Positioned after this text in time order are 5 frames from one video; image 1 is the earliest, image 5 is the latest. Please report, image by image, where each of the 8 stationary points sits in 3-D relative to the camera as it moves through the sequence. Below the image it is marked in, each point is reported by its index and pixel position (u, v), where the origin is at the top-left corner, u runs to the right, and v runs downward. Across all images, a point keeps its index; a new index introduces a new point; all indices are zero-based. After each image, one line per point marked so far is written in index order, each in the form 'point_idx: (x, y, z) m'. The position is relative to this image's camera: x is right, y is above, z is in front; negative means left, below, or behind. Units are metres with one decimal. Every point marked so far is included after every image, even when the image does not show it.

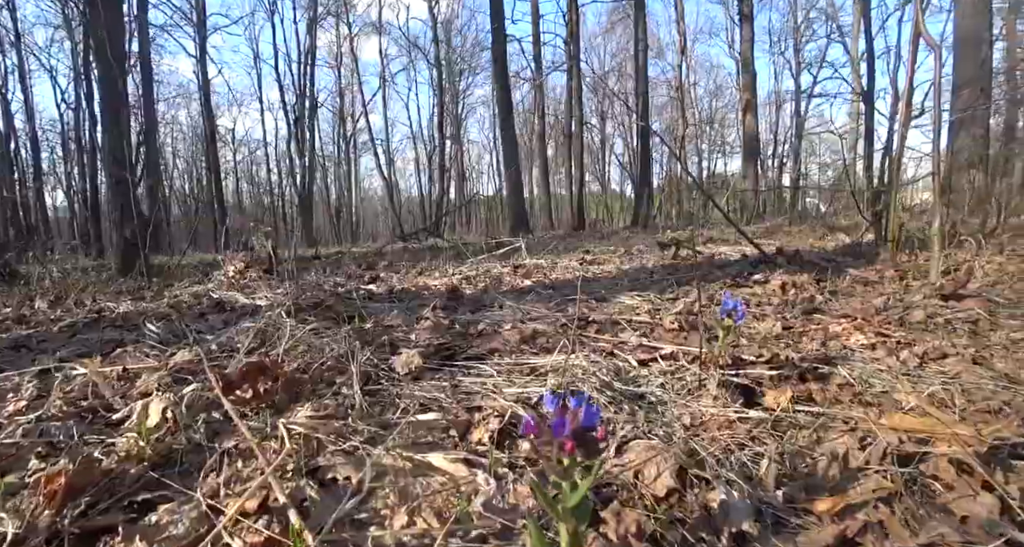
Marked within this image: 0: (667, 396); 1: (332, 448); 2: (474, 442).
0: (+0.5, -0.4, +2.0) m
1: (-0.5, -0.5, +1.6) m
2: (-0.1, -0.5, +1.7) m
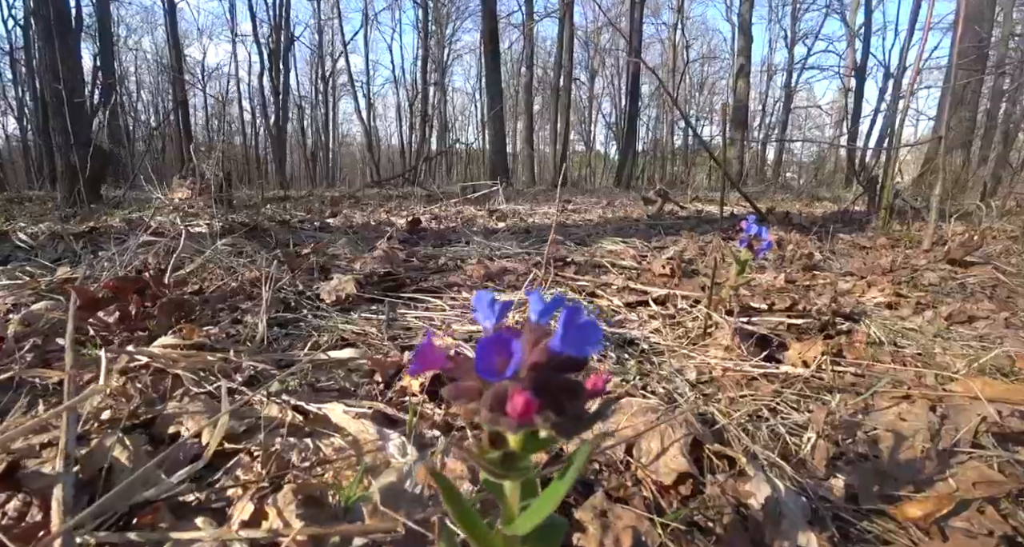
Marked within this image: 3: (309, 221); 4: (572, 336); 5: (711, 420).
0: (+0.4, -0.2, +1.5) m
1: (-0.6, -0.2, +1.1) m
2: (-0.2, -0.2, +1.2) m
3: (-1.7, +0.4, +5.0) m
4: (+0.1, -0.1, +0.6) m
5: (+0.4, -0.3, +1.1) m
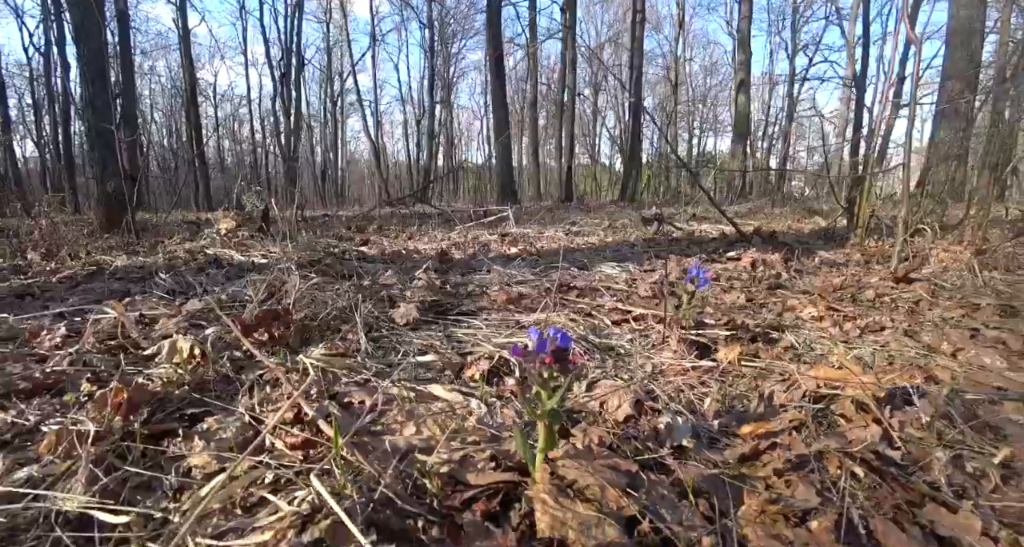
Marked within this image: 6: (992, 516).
0: (+0.5, -0.3, +2.3) m
1: (-0.5, -0.3, +1.9) m
2: (-0.2, -0.4, +2.0) m
3: (-1.6, +0.2, +5.8) m
4: (+0.1, -0.2, +1.4) m
5: (+0.4, -0.4, +1.9) m
6: (+1.0, -0.5, +1.2) m
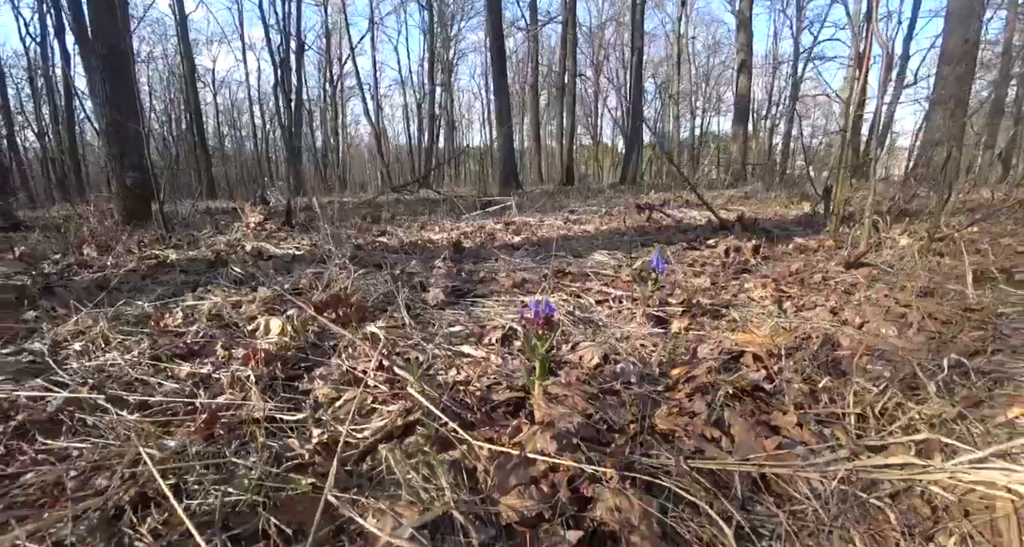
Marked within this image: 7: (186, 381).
0: (+0.5, -0.3, +3.1) m
1: (-0.5, -0.3, +2.7) m
2: (-0.1, -0.3, +2.8) m
3: (-1.5, +0.4, +6.6) m
4: (+0.2, -0.2, +2.2) m
5: (+0.5, -0.3, +2.7) m
6: (+1.0, -0.5, +2.0) m
7: (-1.2, -0.4, +2.2) m
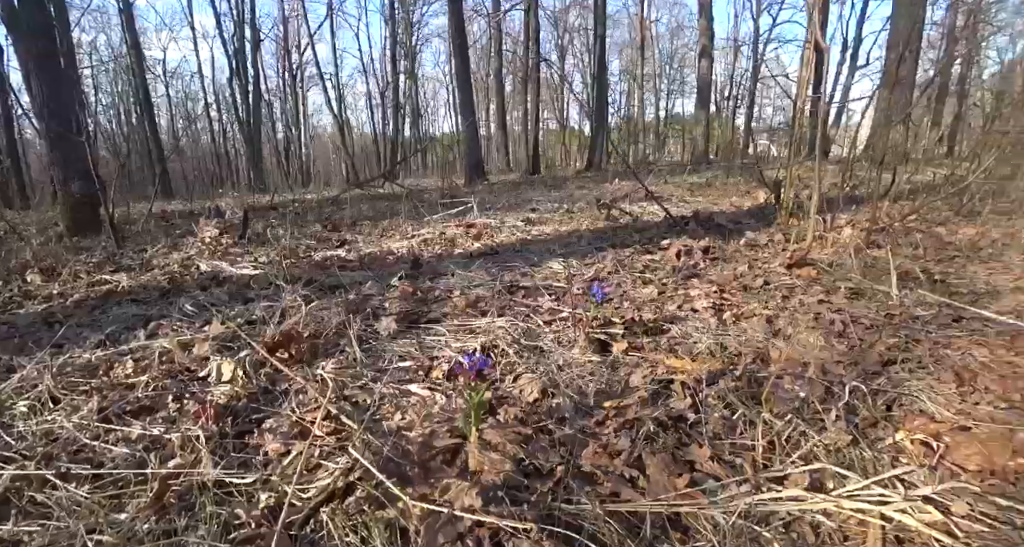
0: (+0.2, -0.4, +3.3) m
1: (-0.8, -0.5, +2.8) m
2: (-0.4, -0.5, +2.9) m
3: (-2.0, +0.2, +6.6) m
4: (-0.1, -0.3, +2.3) m
5: (+0.2, -0.5, +2.8) m
6: (+0.8, -0.6, +2.2) m
7: (-1.5, -0.7, +2.3) m
